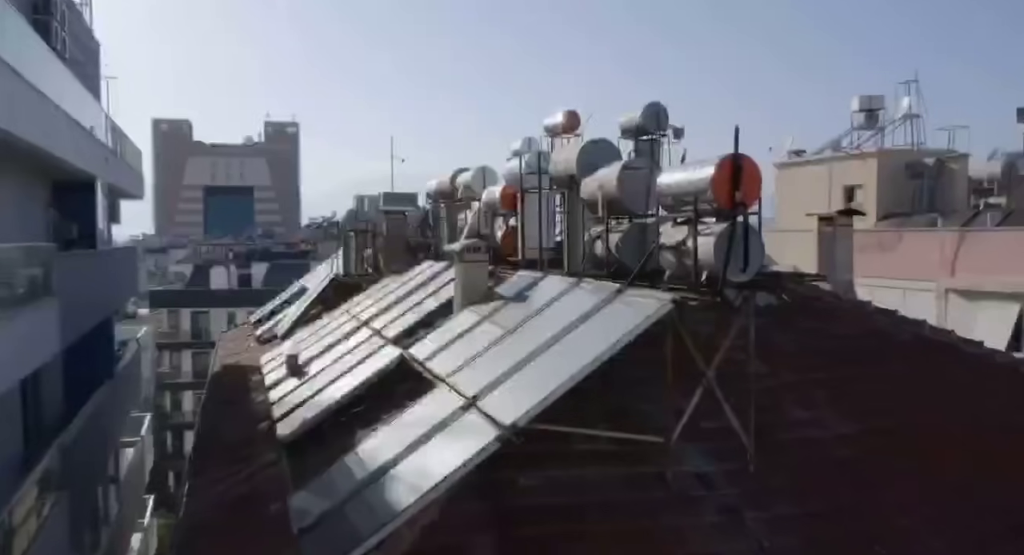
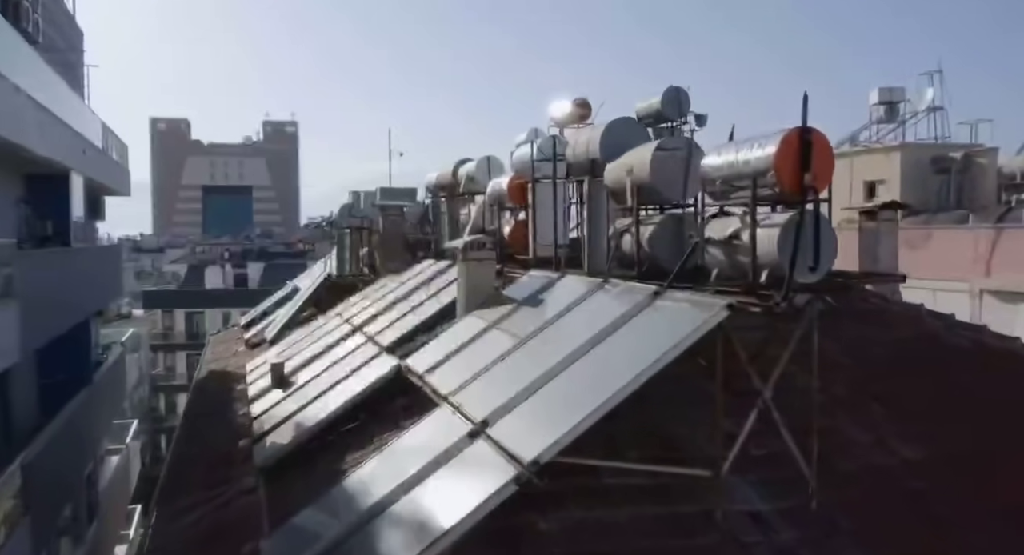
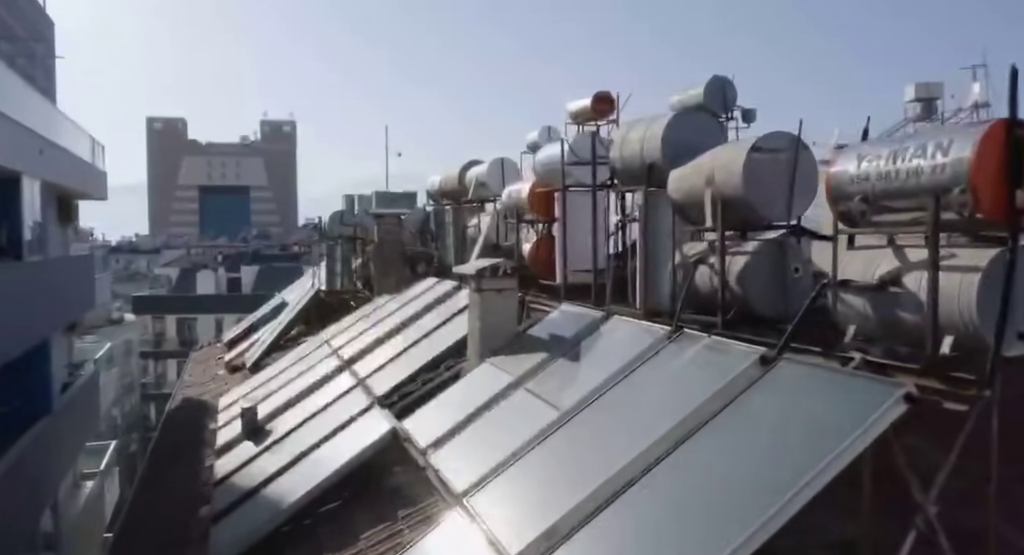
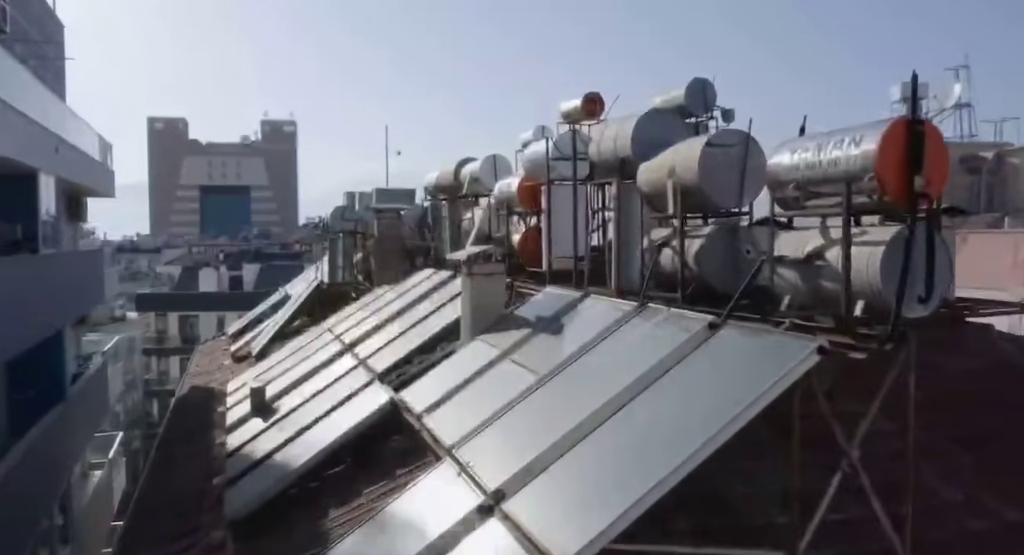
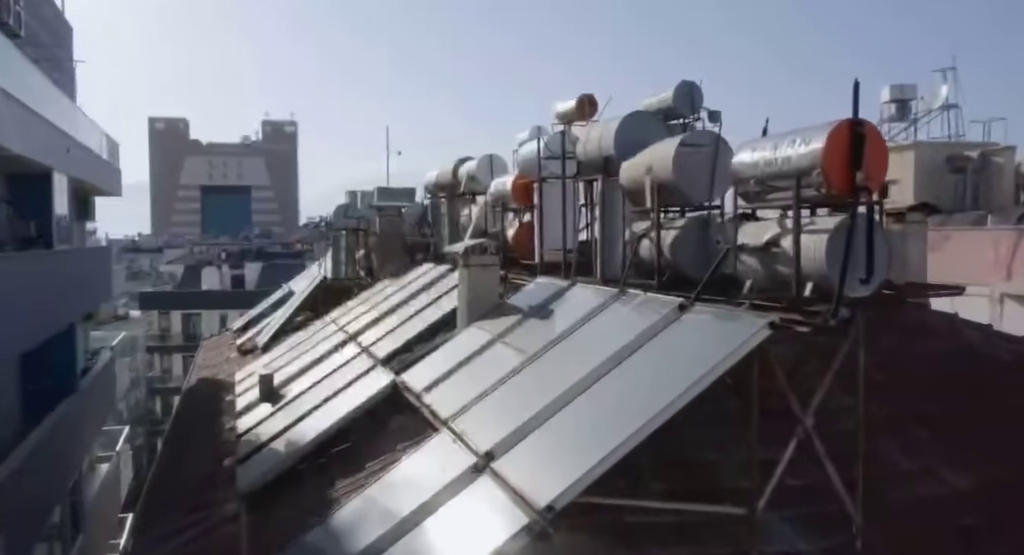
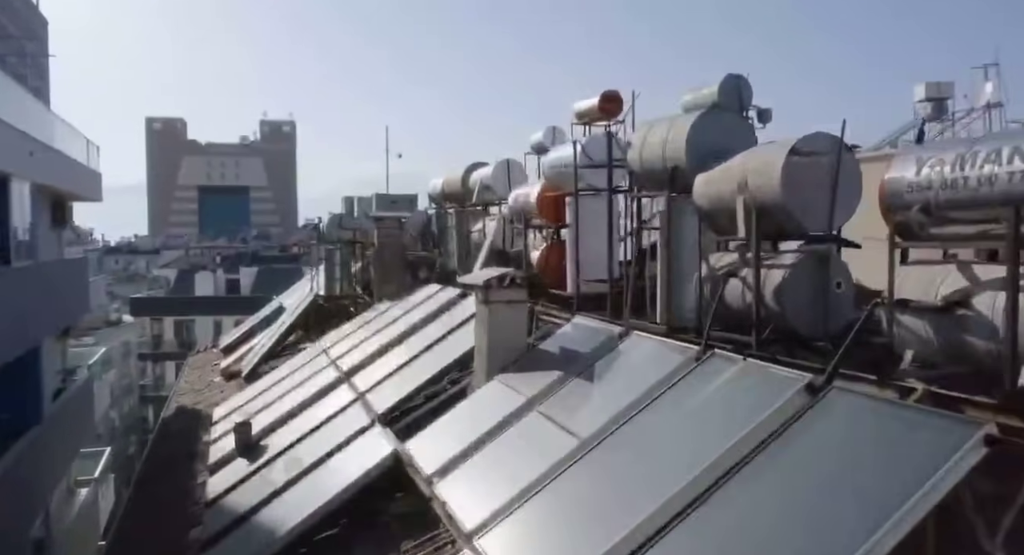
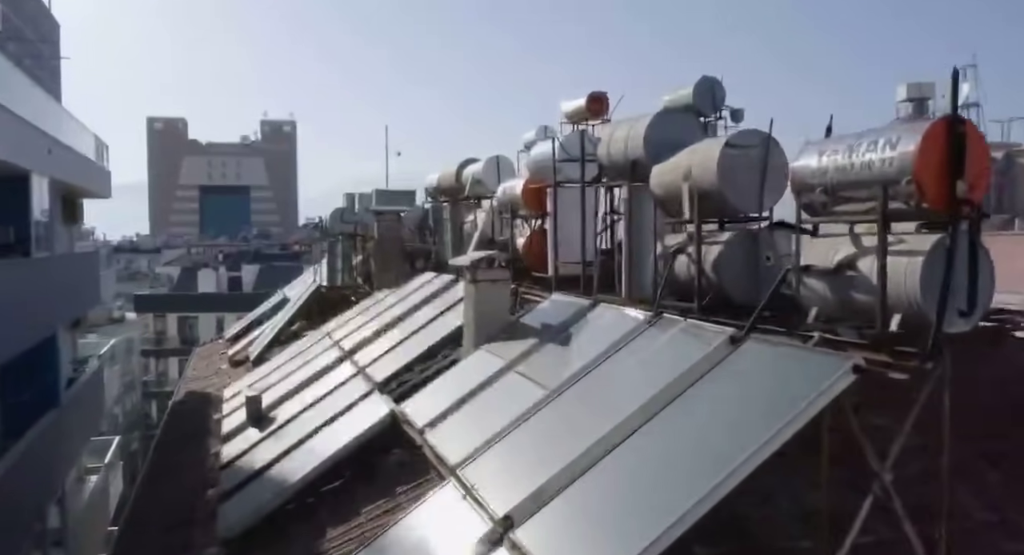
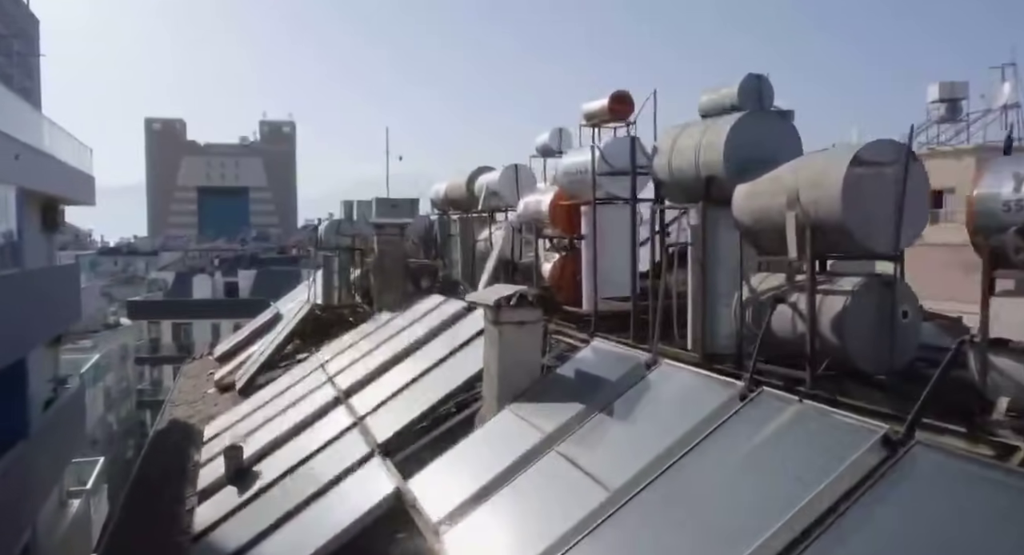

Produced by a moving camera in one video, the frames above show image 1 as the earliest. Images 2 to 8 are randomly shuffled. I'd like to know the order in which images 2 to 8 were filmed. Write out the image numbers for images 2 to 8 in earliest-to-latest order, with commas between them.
2, 5, 4, 7, 3, 6, 8
